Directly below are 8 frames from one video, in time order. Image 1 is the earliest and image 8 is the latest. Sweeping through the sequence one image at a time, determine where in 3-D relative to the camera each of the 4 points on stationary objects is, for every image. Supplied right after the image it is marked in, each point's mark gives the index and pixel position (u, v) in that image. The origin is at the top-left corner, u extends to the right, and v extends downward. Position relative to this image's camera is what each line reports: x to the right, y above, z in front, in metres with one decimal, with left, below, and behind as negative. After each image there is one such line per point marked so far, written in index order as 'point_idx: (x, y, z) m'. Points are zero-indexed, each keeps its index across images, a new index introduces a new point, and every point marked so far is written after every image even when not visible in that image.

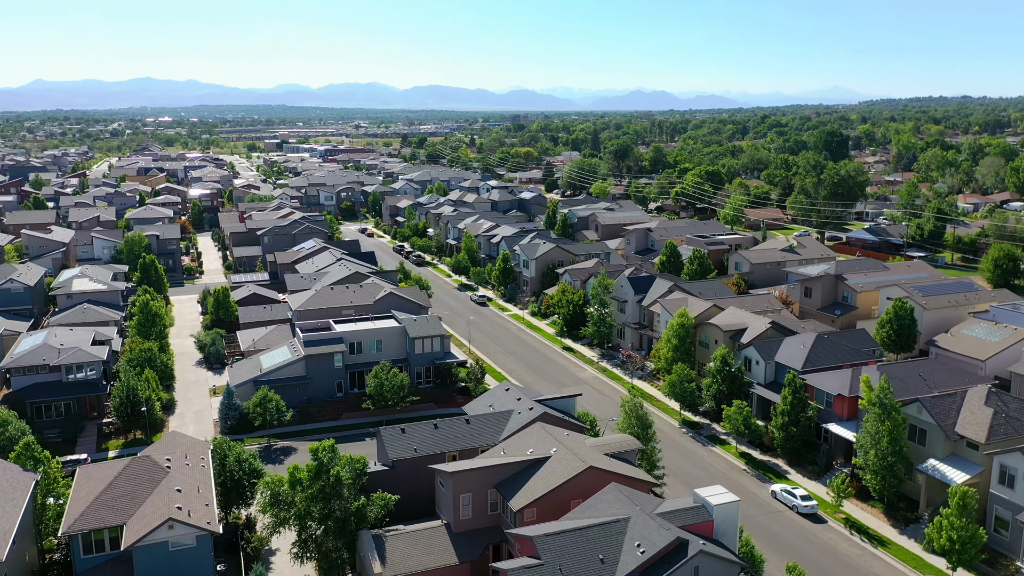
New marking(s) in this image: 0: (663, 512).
0: (+3.0, -4.5, +16.2) m
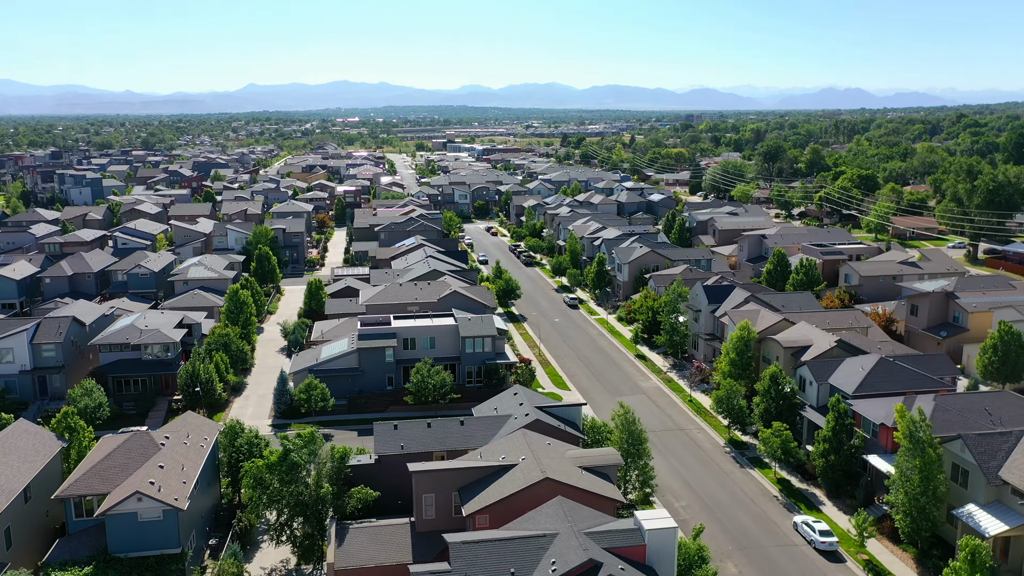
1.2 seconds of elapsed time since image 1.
0: (+1.6, -4.7, +15.6) m
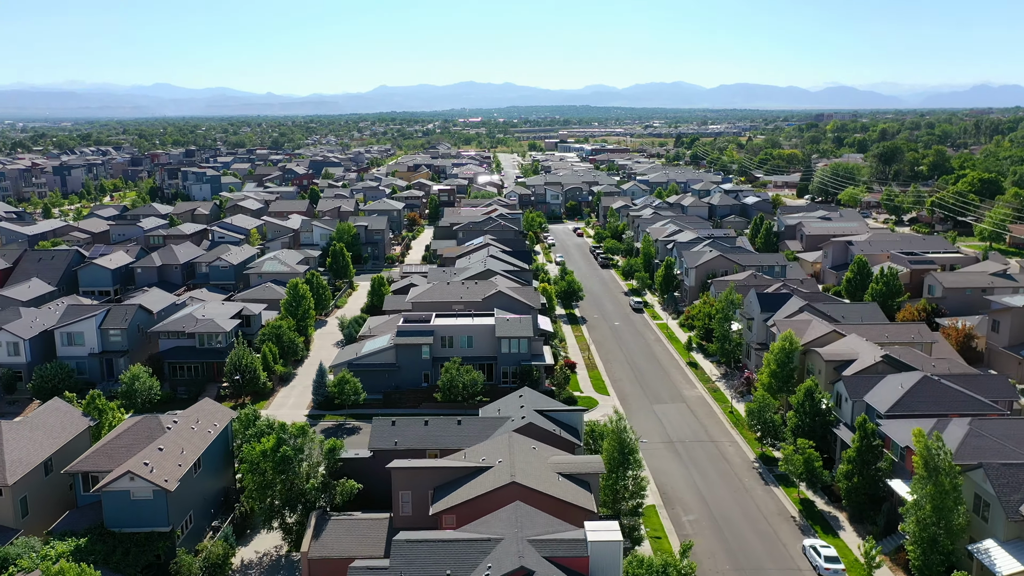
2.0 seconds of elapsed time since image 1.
0: (+0.5, -4.8, +15.3) m
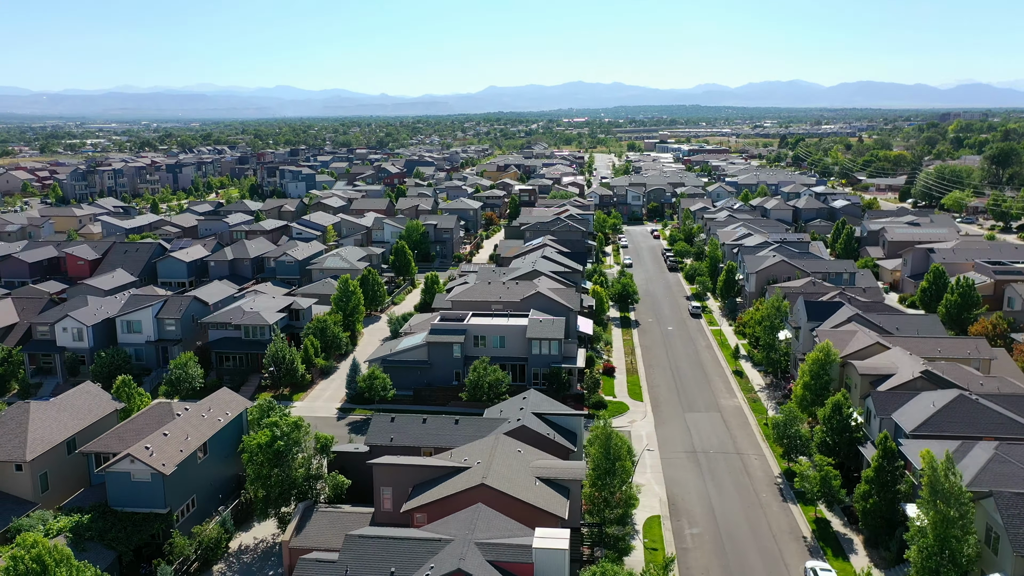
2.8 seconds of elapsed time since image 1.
0: (-0.4, -4.8, +15.2) m
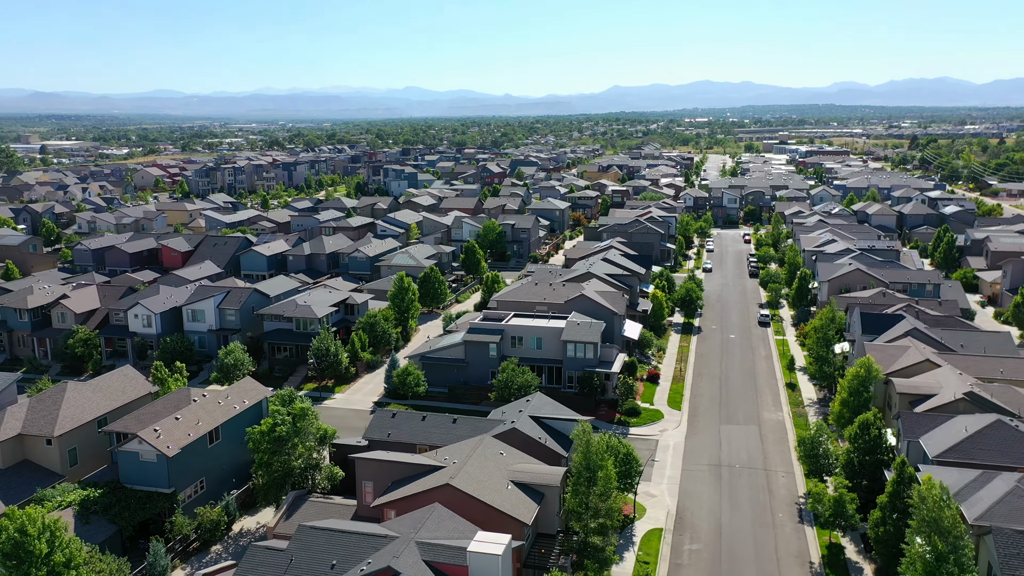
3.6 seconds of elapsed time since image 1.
0: (-1.6, -4.8, +15.3) m
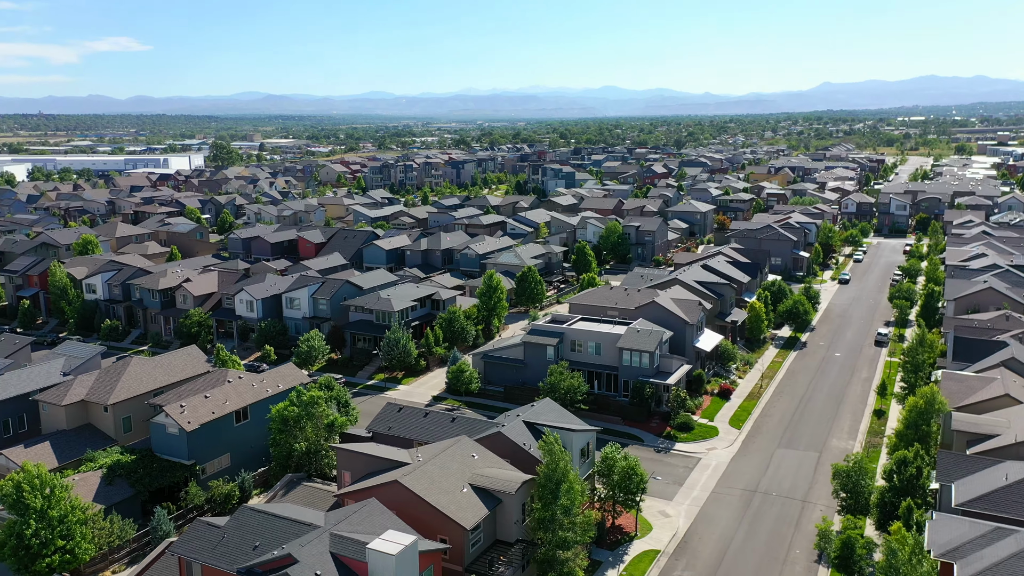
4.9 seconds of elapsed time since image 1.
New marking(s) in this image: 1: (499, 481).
0: (-3.3, -4.8, +15.6) m
1: (-0.3, -4.5, +18.8) m
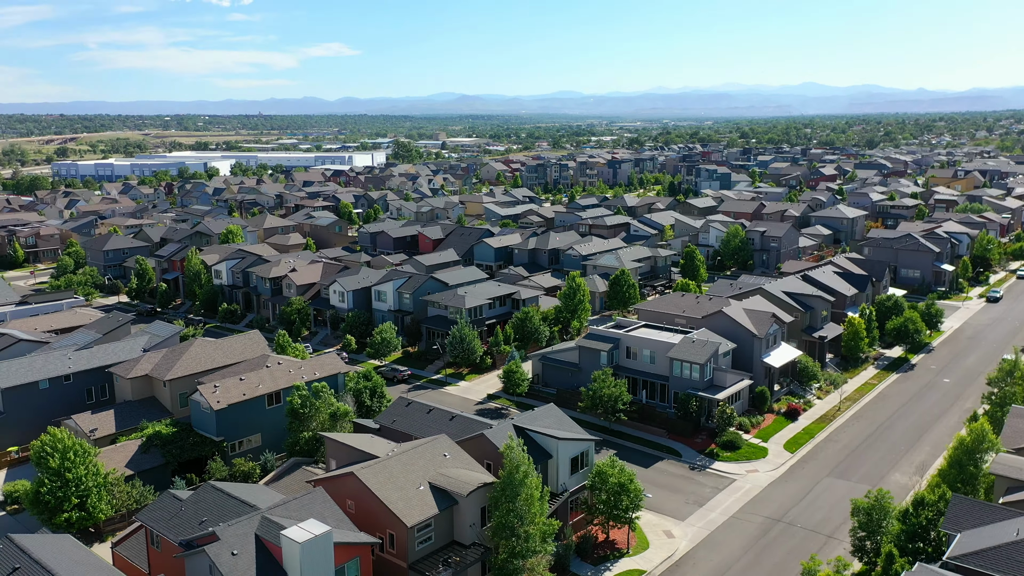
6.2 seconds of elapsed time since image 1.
0: (-4.8, -4.7, +16.4) m
1: (-1.3, -4.6, +18.8) m
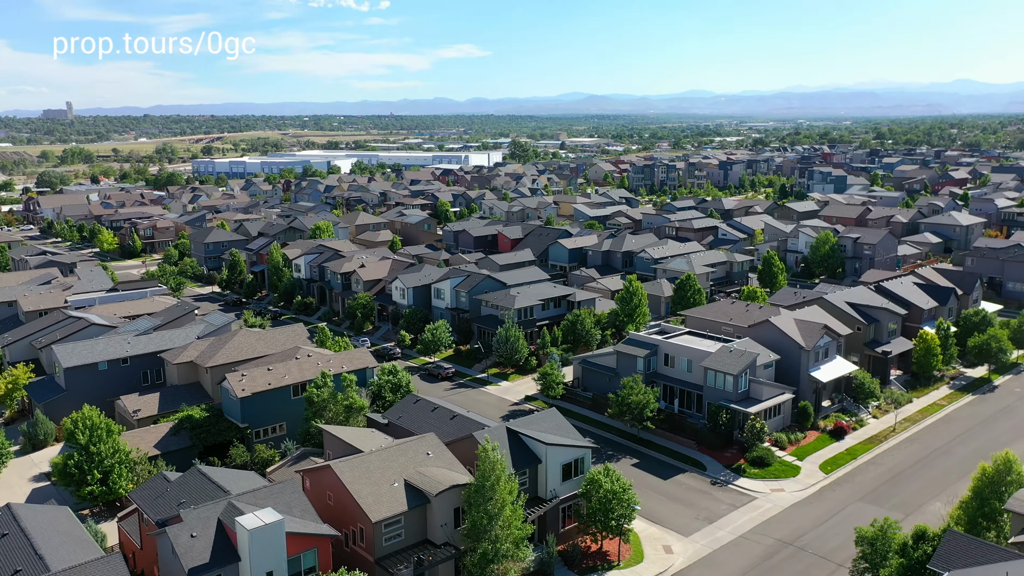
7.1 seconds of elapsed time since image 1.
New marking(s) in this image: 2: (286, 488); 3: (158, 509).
0: (-5.7, -4.6, +17.0) m
1: (-1.9, -4.6, +19.0) m
2: (-5.1, -4.4, +18.0) m
3: (-7.9, -4.9, +17.9) m
